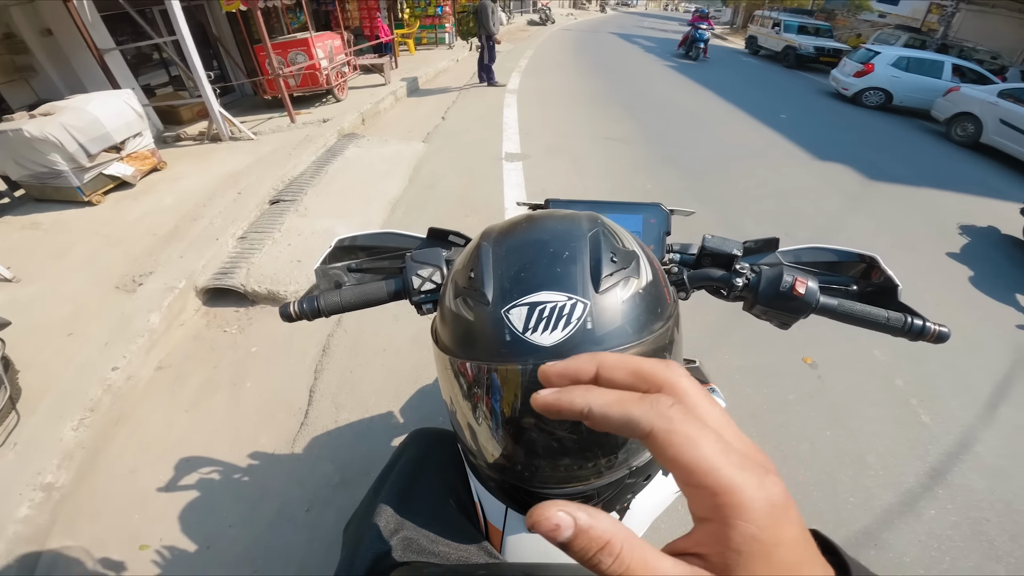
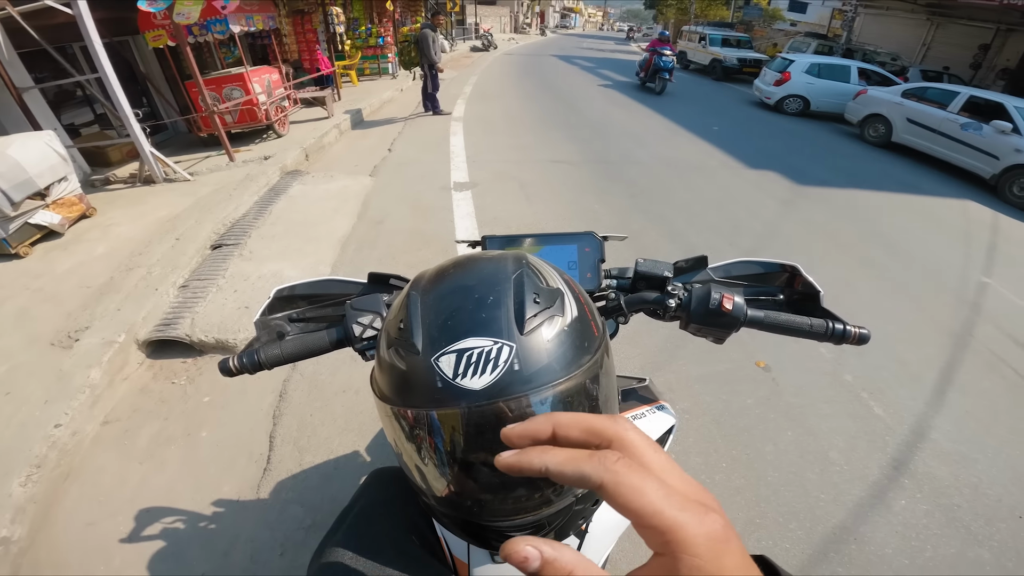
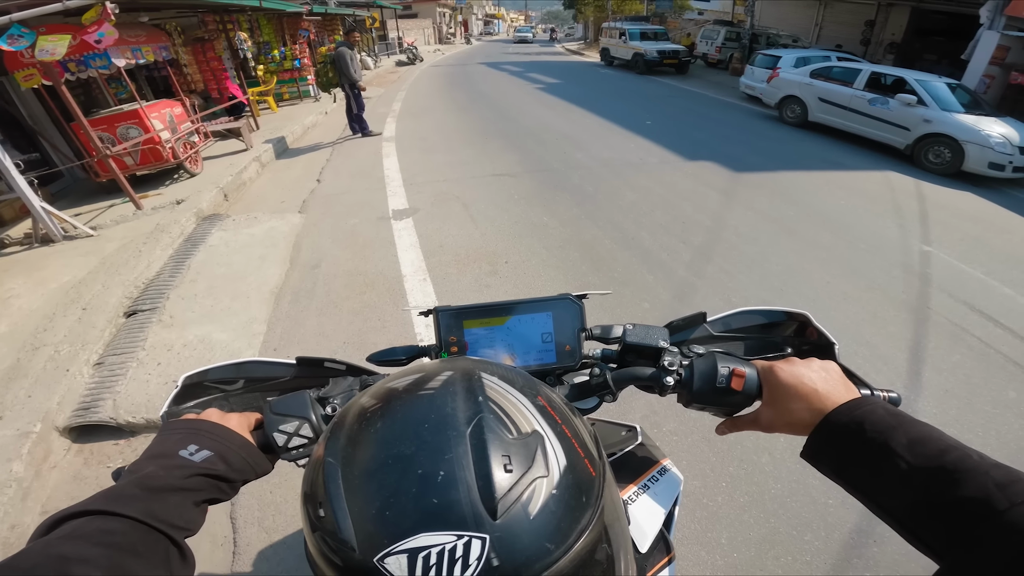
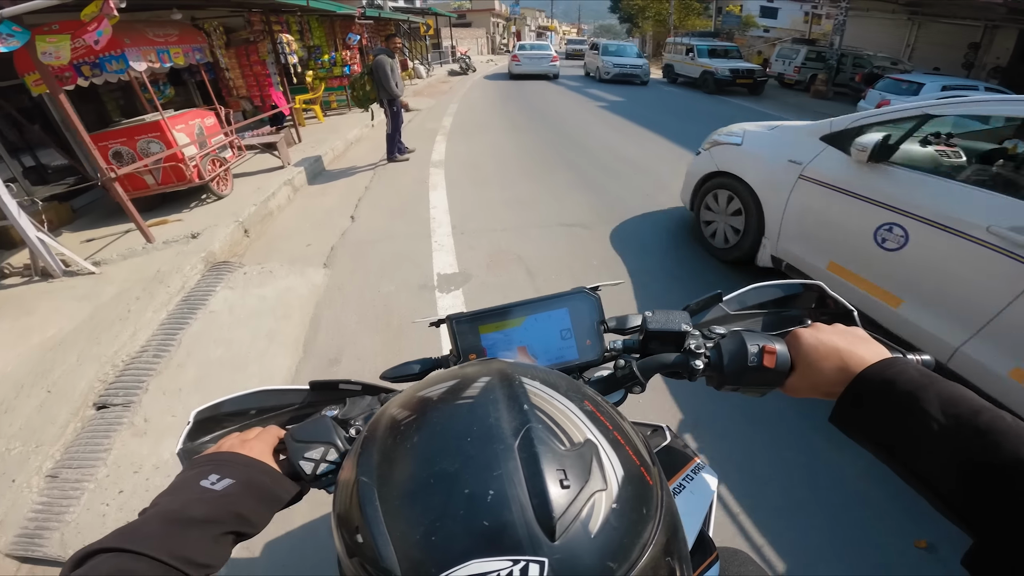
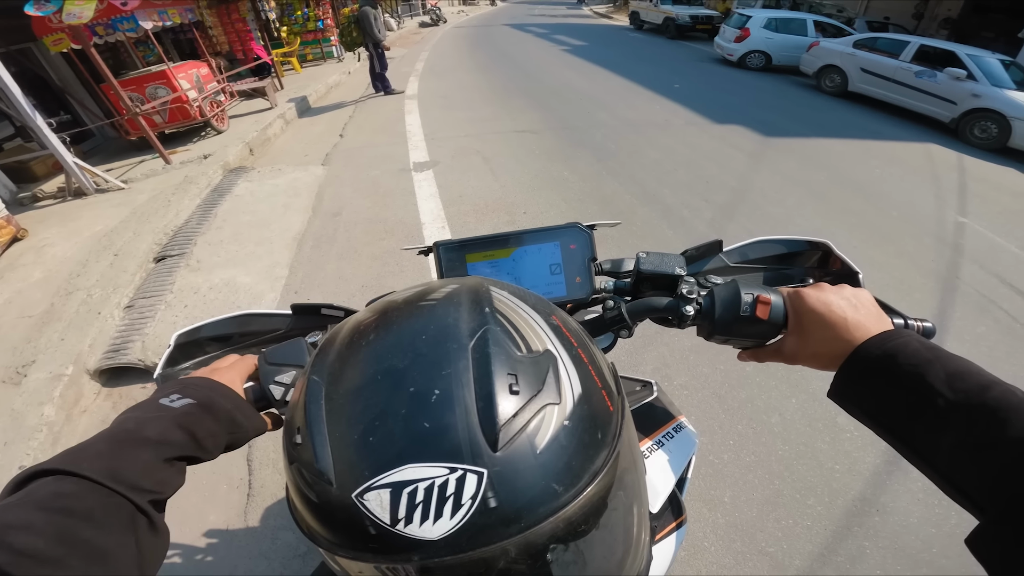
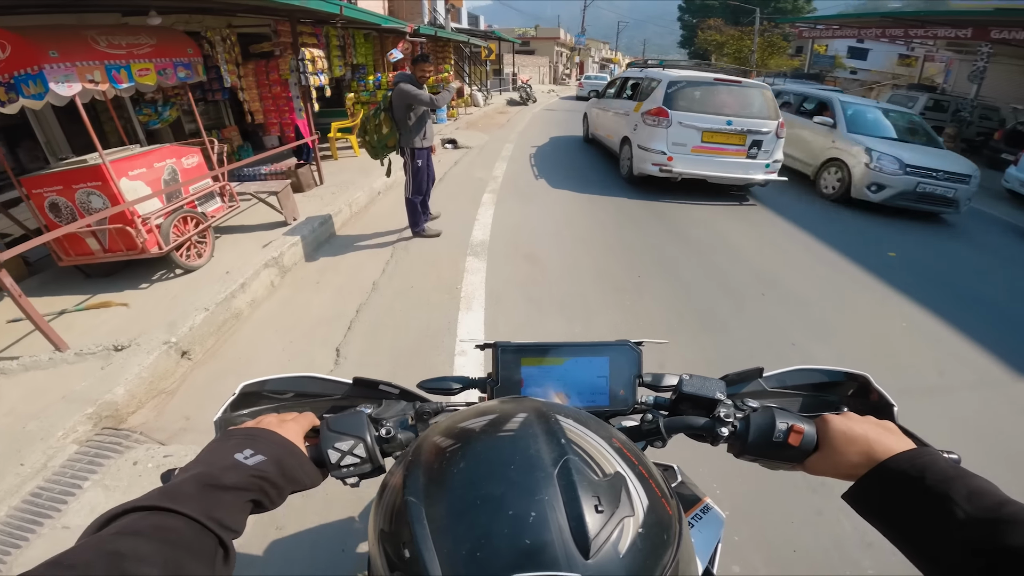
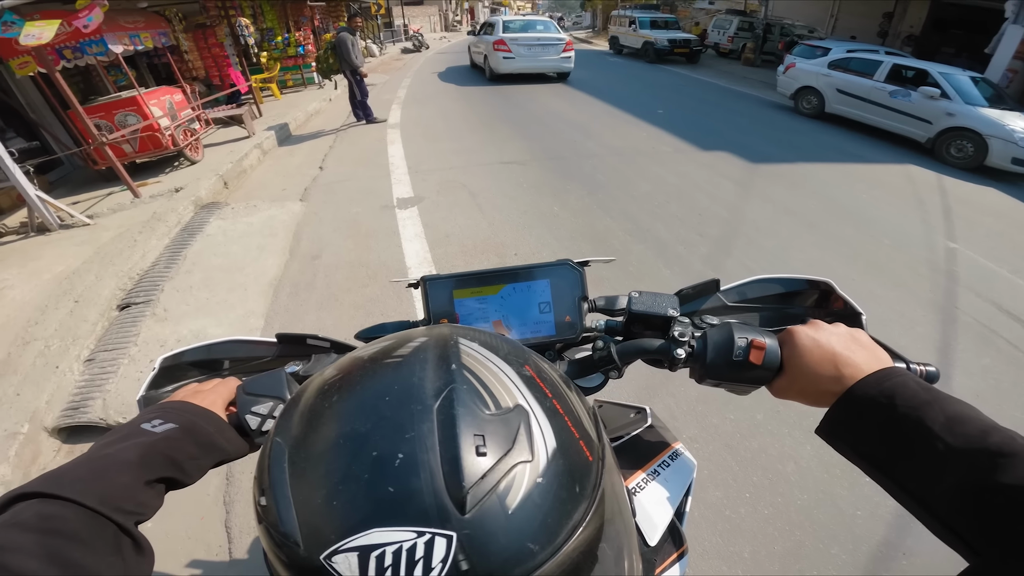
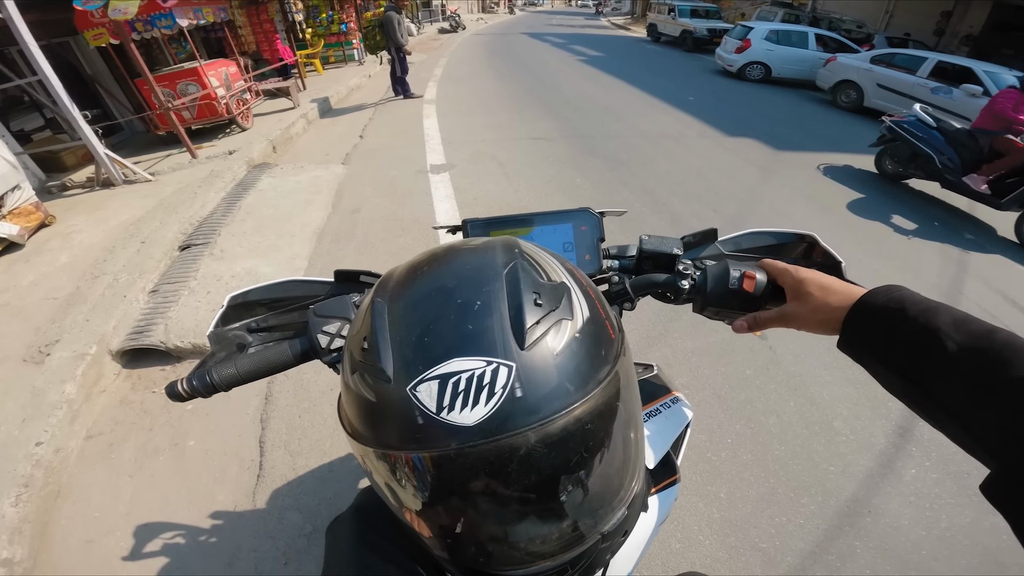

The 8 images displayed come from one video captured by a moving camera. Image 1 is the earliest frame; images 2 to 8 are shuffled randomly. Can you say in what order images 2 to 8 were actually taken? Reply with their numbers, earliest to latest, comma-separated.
2, 8, 5, 3, 7, 4, 6
